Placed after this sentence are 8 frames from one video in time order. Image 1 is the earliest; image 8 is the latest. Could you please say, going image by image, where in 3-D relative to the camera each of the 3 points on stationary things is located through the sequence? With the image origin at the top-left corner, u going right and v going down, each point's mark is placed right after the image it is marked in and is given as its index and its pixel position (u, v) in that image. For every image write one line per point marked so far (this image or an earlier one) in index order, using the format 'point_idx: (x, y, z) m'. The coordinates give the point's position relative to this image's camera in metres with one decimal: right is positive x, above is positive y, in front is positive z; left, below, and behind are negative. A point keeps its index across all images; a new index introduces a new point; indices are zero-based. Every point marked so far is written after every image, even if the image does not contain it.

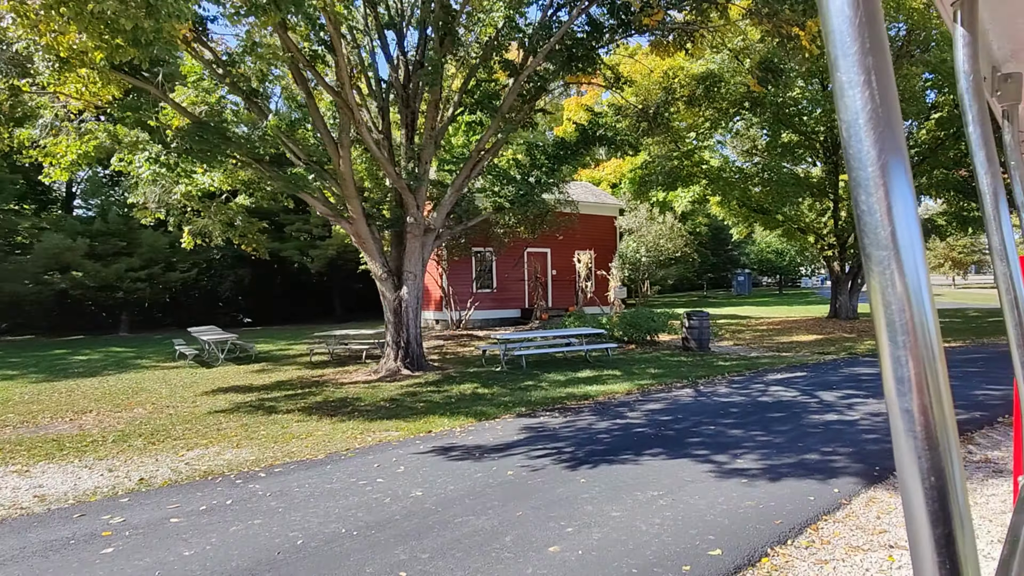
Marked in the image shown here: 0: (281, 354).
0: (-2.6, -0.7, +6.6) m
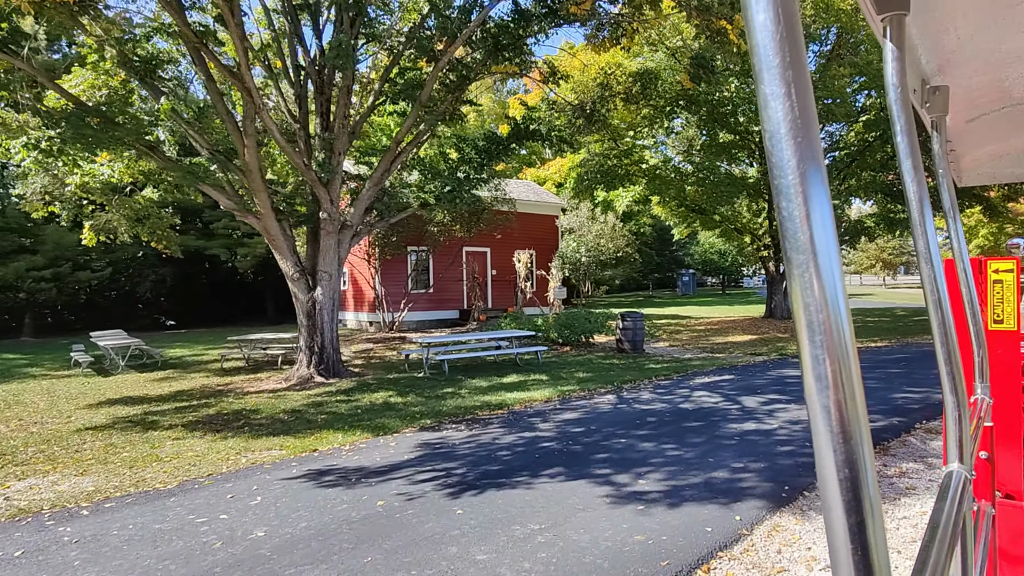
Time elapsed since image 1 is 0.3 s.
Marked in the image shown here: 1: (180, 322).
0: (-3.3, -0.8, +6.1) m
1: (-6.6, -0.7, +11.8) m
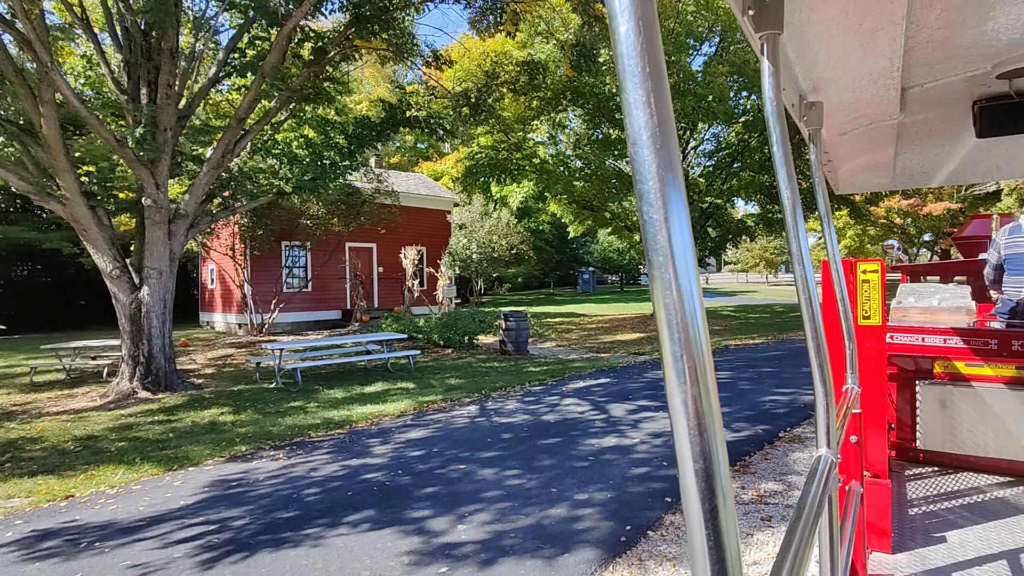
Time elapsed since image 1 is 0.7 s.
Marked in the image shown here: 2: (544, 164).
0: (-4.4, -0.7, +5.2) m
1: (-8.6, -0.7, +10.4) m
2: (+0.4, +1.6, +7.6) m
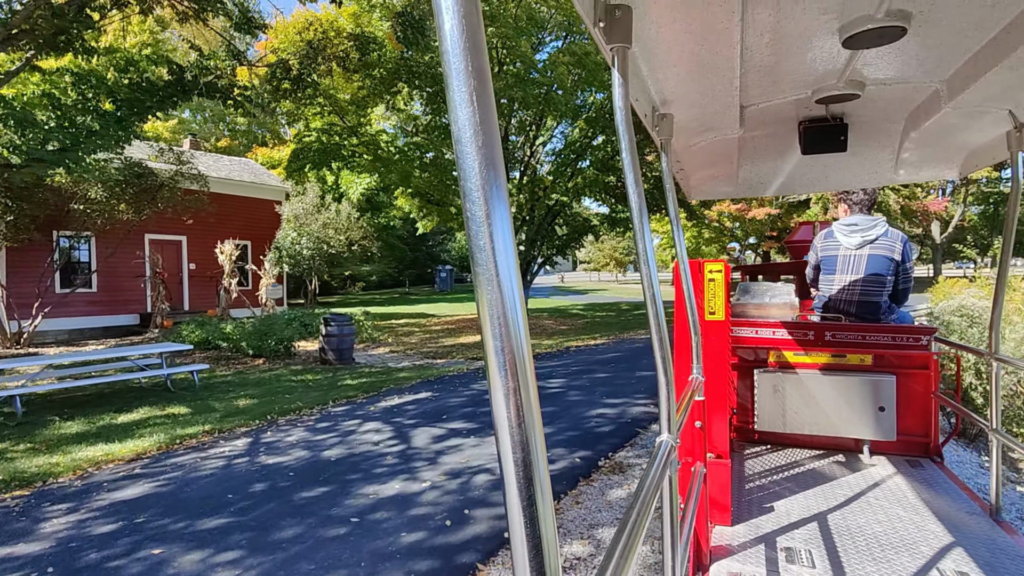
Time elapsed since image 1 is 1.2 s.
0: (-5.7, -0.8, +3.7) m
1: (-10.8, -0.7, +7.7) m
2: (-1.5, +1.6, +7.0) m
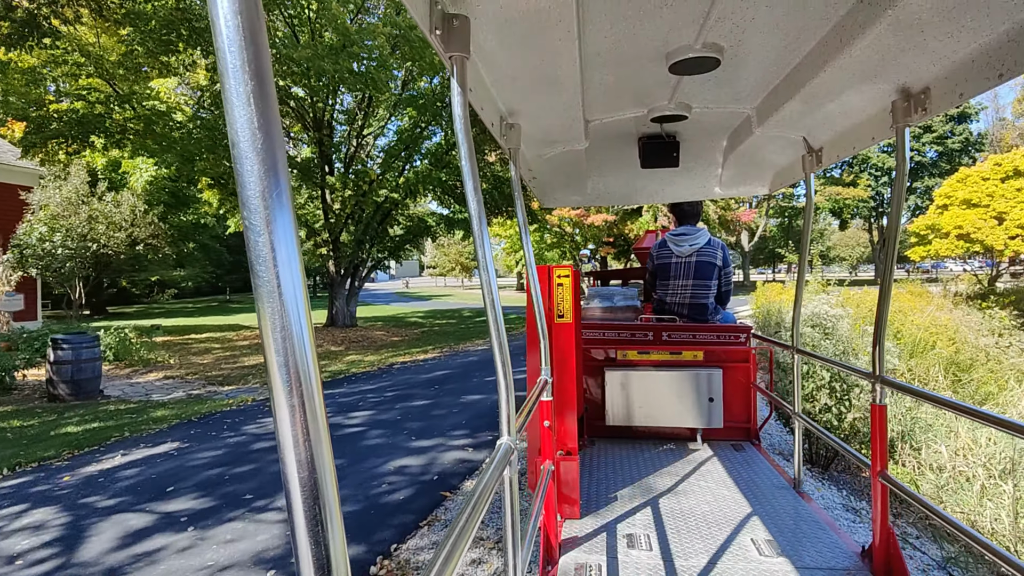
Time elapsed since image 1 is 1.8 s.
0: (-6.5, -0.8, +1.6) m
1: (-12.5, -0.8, +4.2) m
2: (-3.3, +1.5, +5.9) m
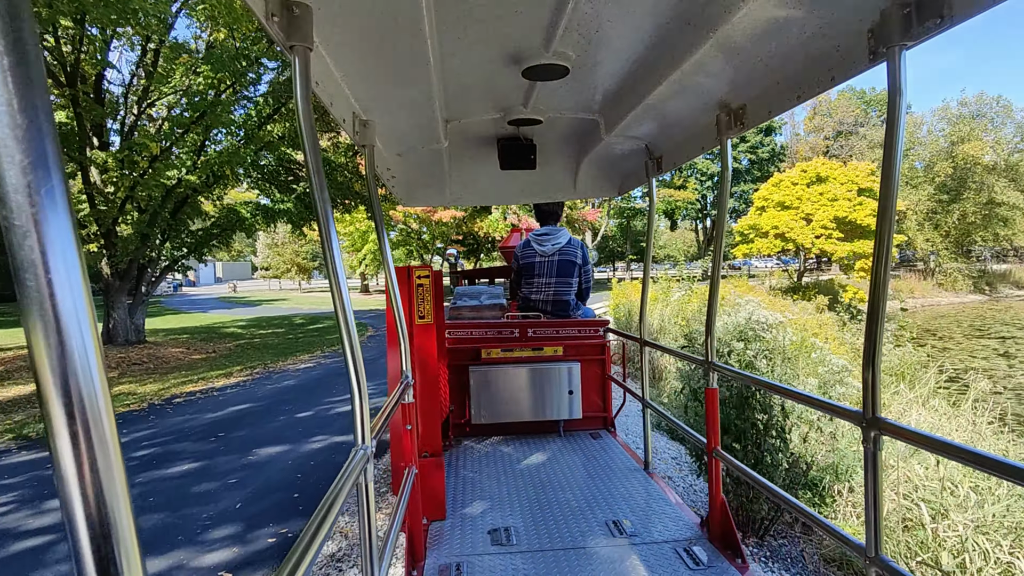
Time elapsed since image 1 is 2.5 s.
0: (-6.6, -1.0, -0.7) m
1: (-13.1, -1.1, +0.4) m
2: (-4.6, +1.4, +4.2) m
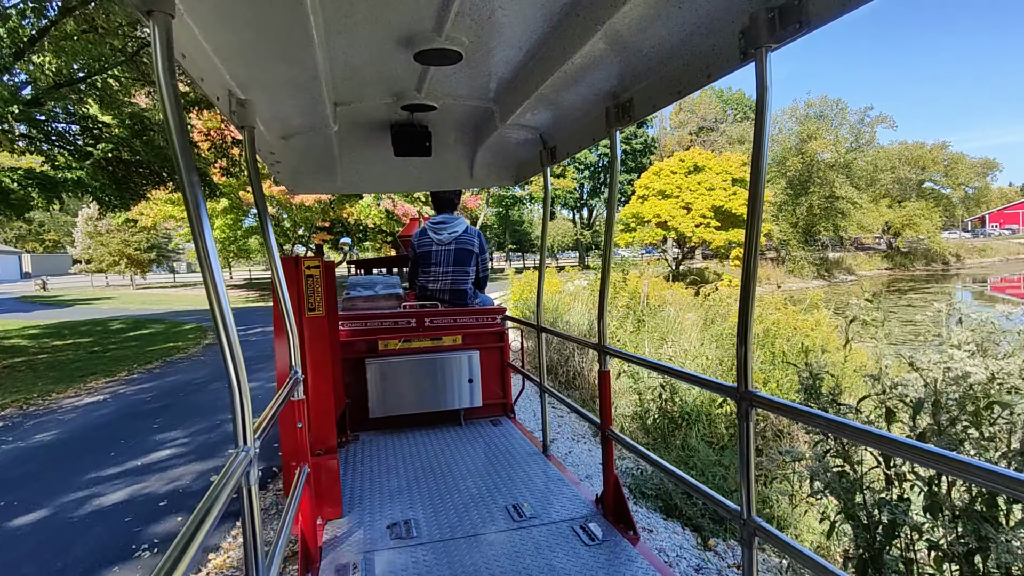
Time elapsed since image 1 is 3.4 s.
0: (-6.3, -1.1, -2.8) m
1: (-12.9, -1.3, -2.8) m
2: (-5.2, +1.4, +2.4) m
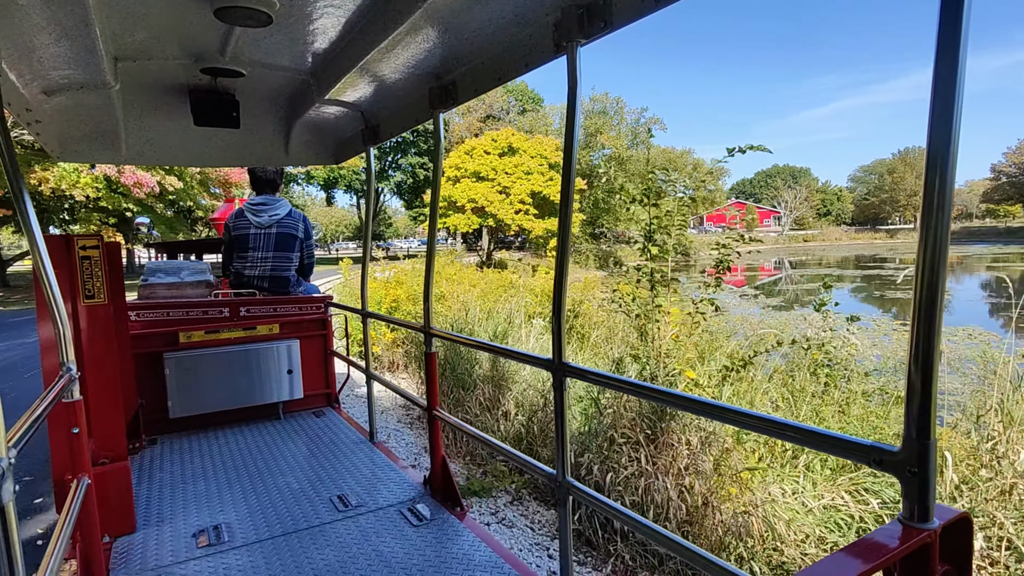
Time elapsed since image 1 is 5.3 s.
0: (-4.2, -1.2, -3.6) m
1: (-10.5, -1.4, -5.5) m
2: (-4.7, +1.5, +1.7) m
